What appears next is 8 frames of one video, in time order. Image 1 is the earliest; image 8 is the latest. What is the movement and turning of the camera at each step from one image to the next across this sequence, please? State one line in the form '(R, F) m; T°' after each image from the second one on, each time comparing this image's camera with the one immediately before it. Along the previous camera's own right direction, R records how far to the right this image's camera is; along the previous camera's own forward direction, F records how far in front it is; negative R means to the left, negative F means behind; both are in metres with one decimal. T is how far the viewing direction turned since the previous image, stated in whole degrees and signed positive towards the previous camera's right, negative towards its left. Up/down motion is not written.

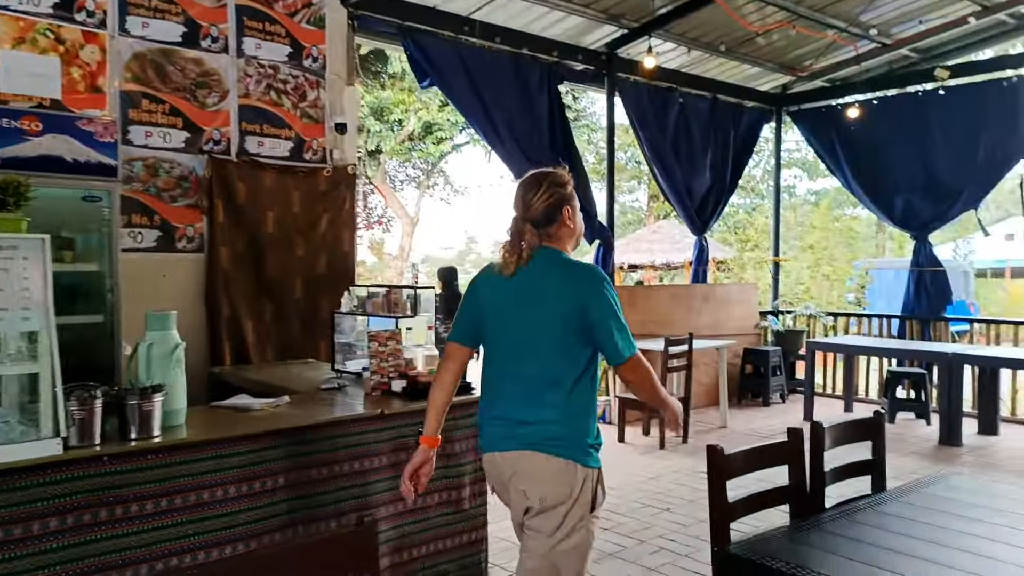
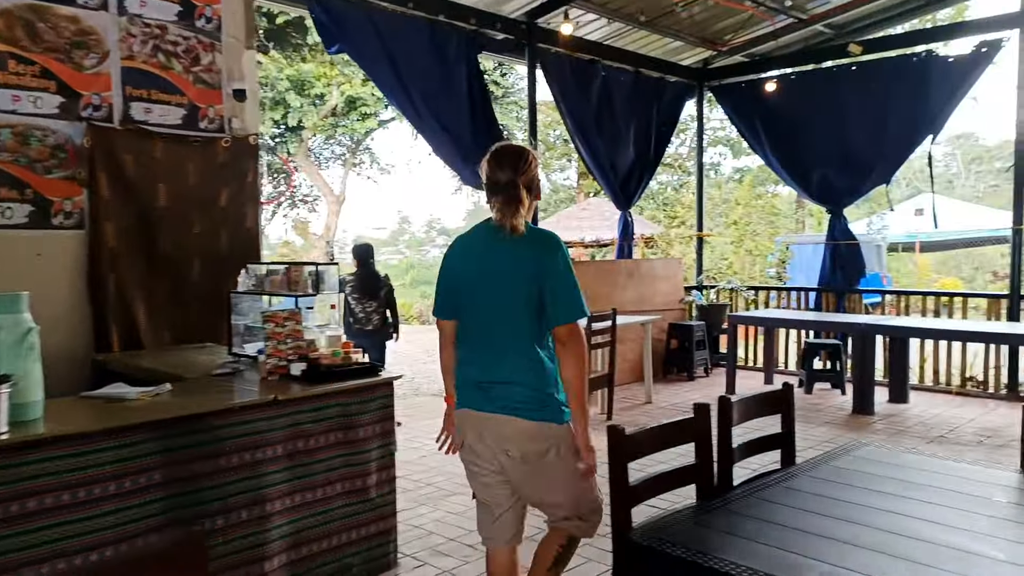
(+0.1, +0.1) m; +5°
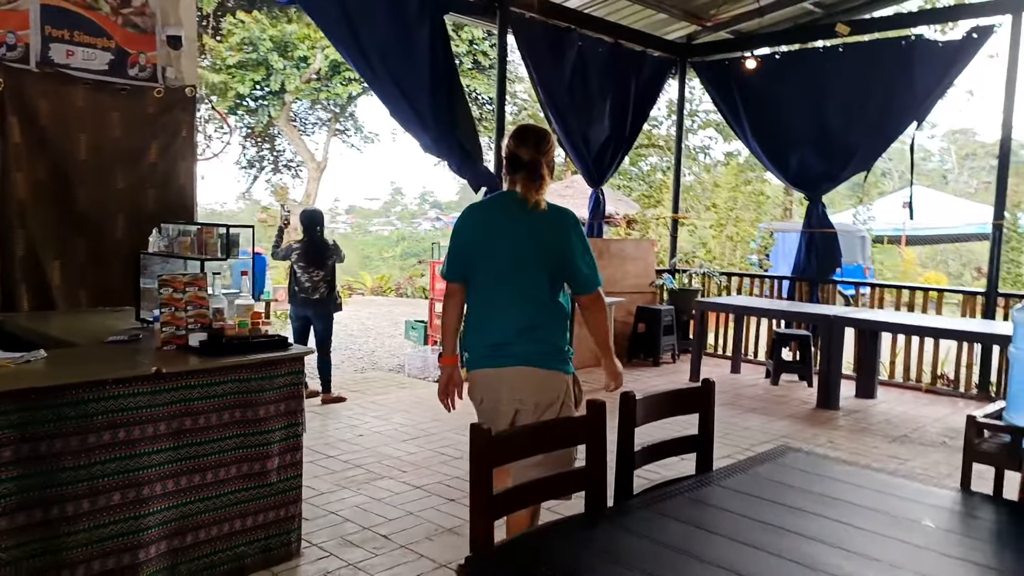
(+0.2, +0.2) m; +1°
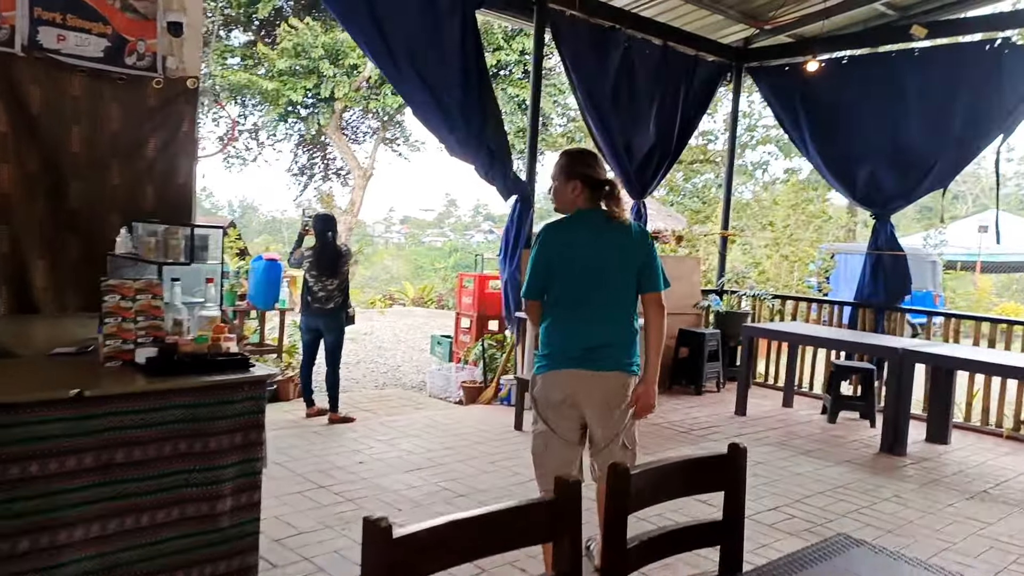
(+0.1, +0.4) m; -4°
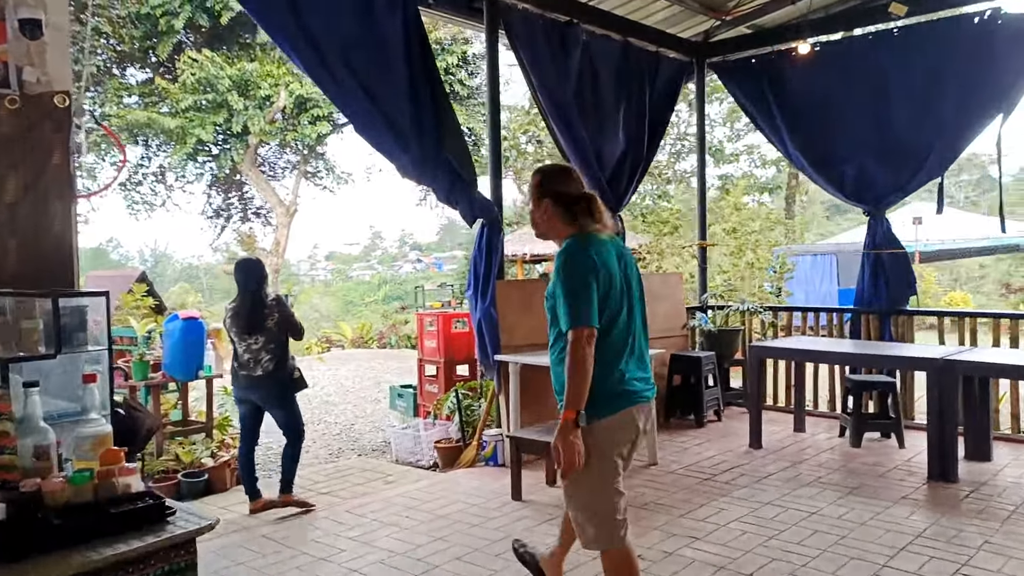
(-0.2, +0.7) m; +6°
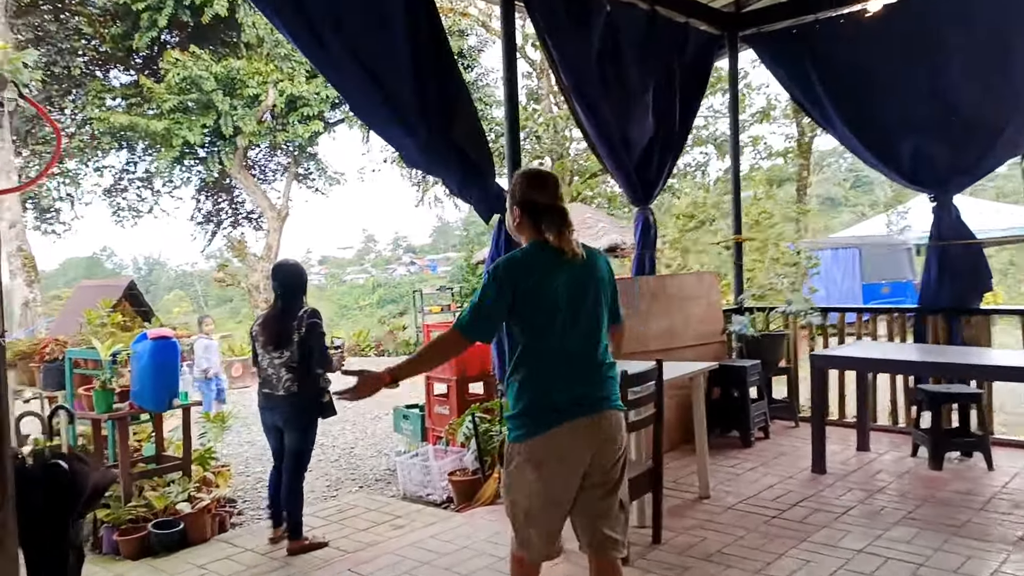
(-0.1, +0.6) m; 0°
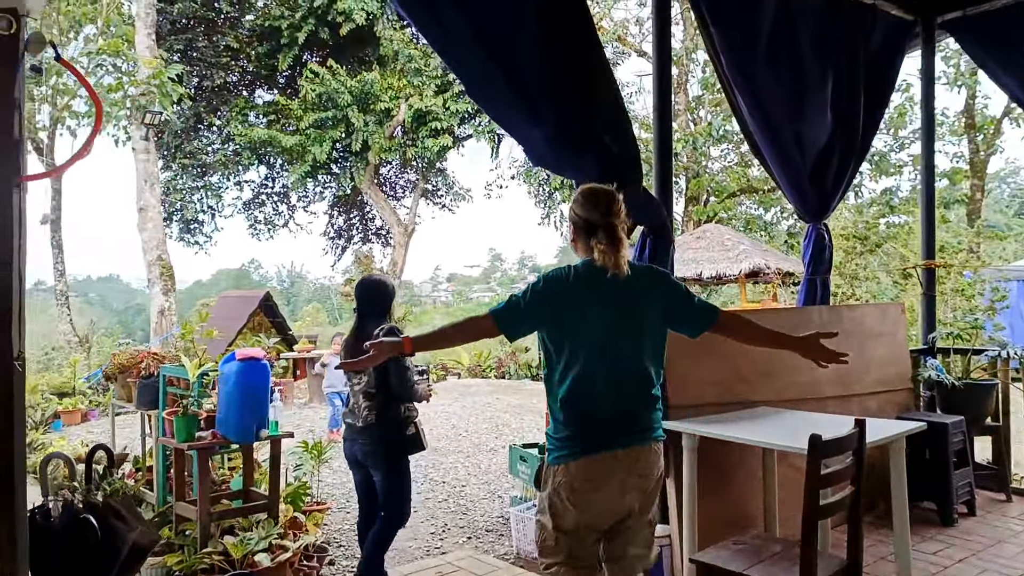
(-0.1, +0.6) m; -10°
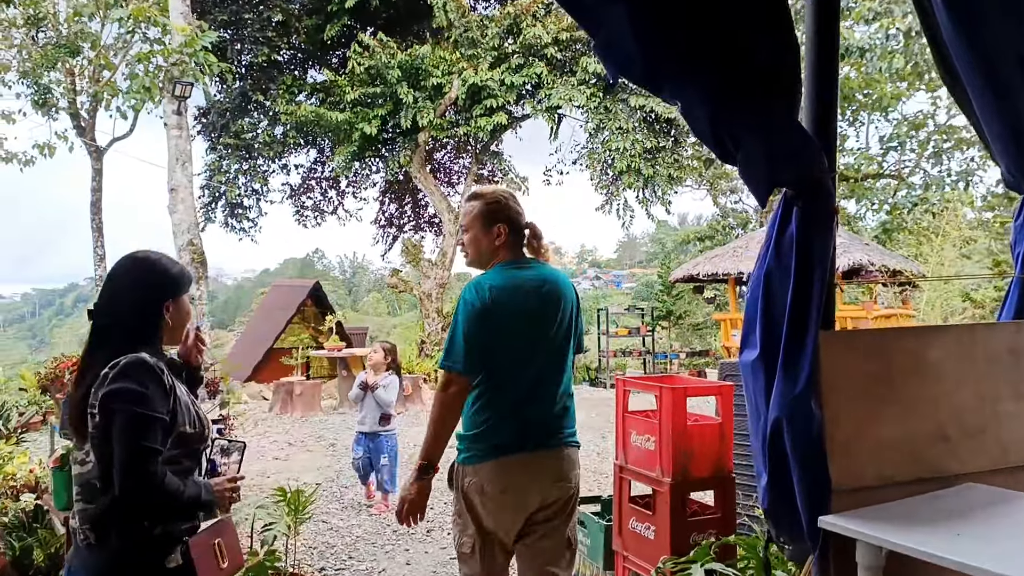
(0.0, +1.1) m; -5°
